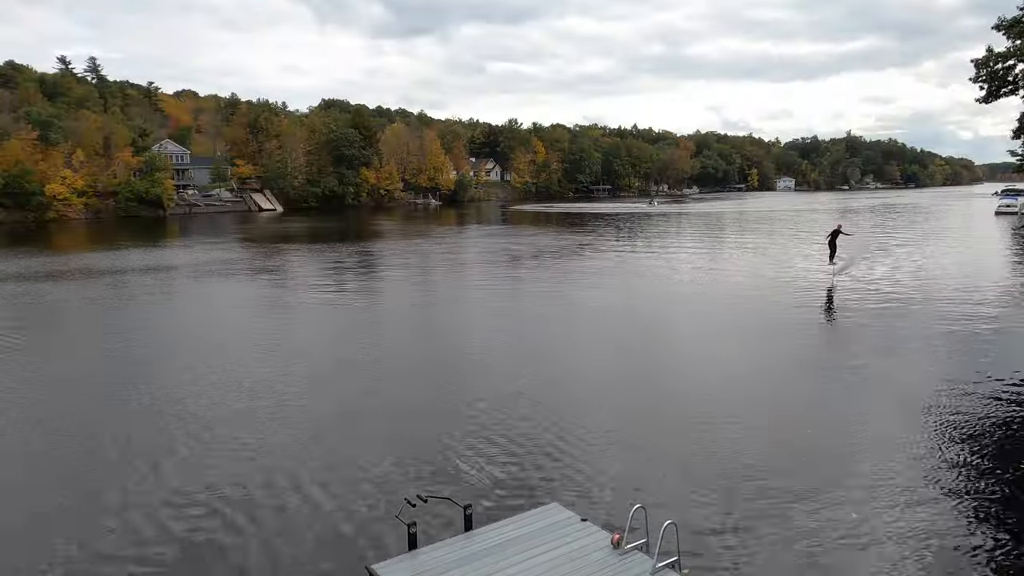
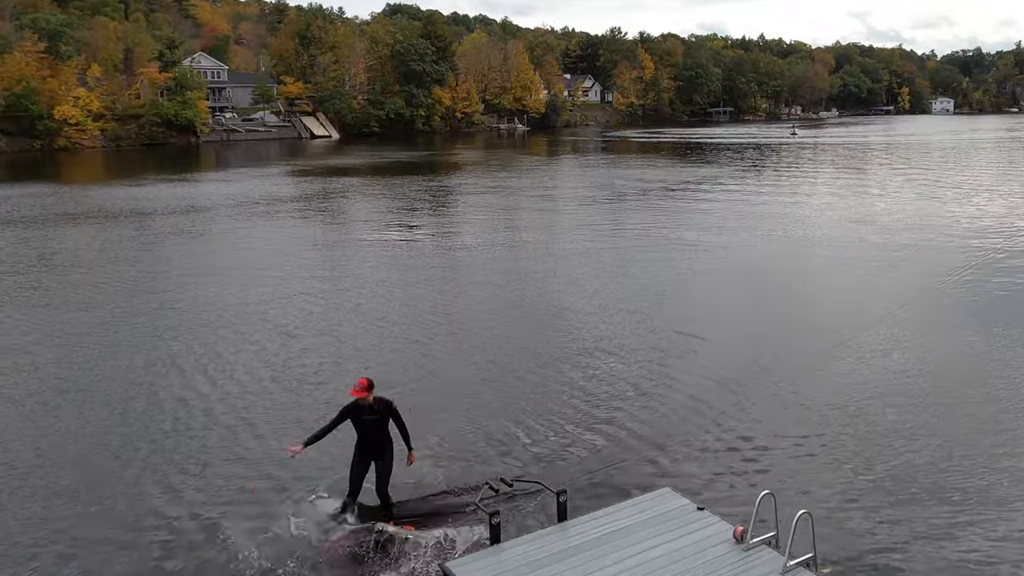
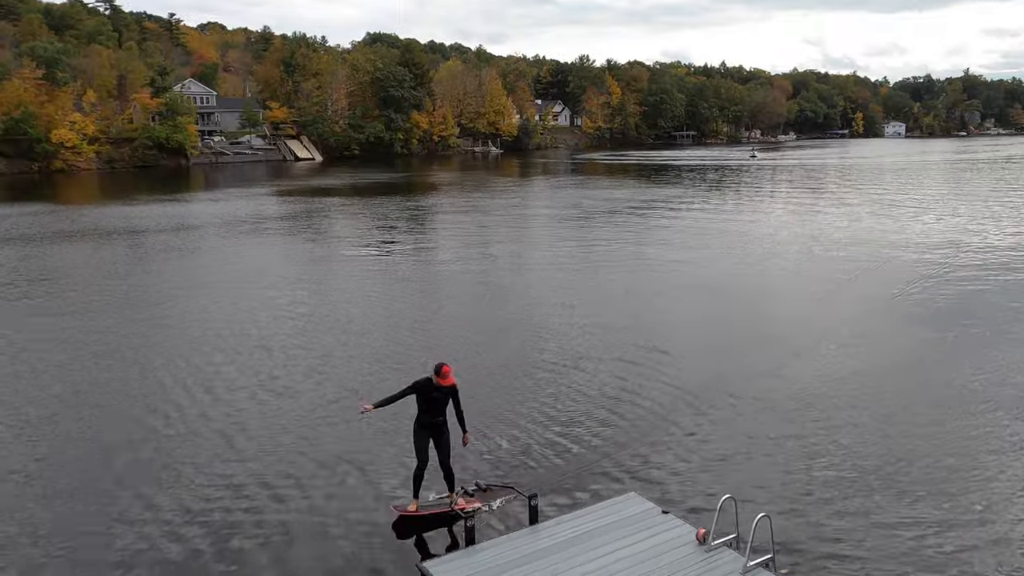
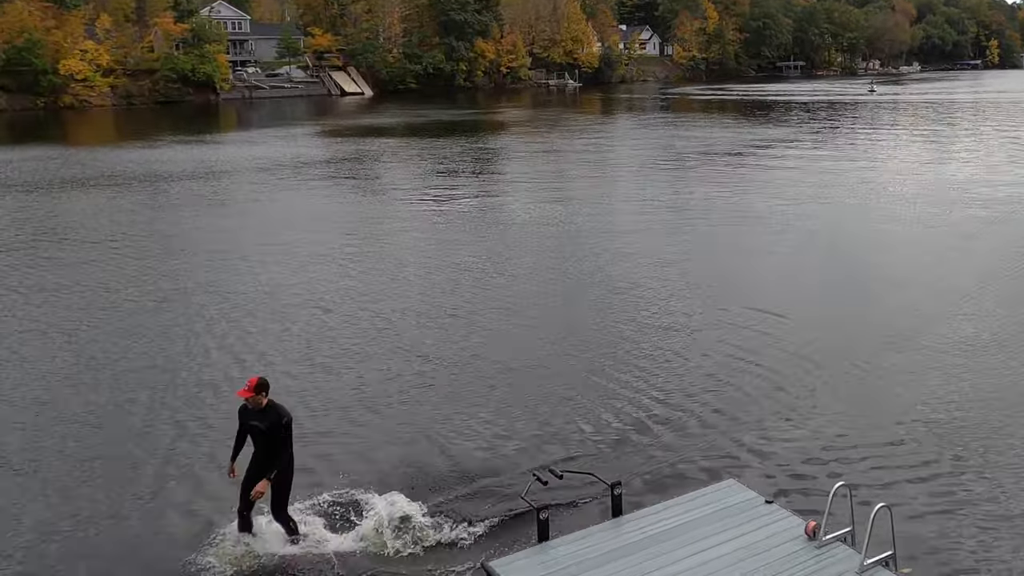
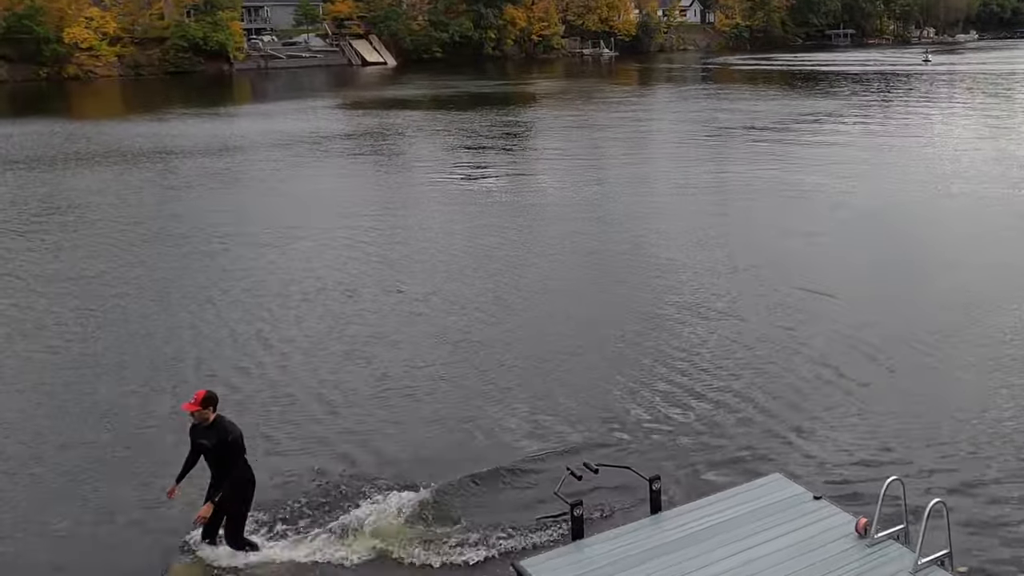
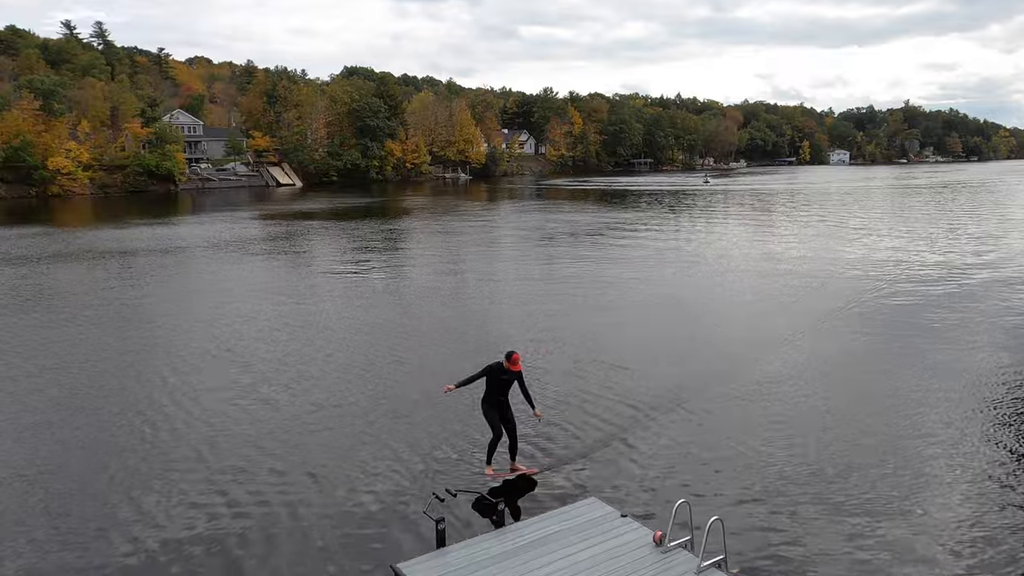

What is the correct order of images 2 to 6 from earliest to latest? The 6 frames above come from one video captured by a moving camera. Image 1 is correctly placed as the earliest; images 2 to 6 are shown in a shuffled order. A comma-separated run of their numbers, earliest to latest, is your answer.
6, 3, 2, 4, 5
